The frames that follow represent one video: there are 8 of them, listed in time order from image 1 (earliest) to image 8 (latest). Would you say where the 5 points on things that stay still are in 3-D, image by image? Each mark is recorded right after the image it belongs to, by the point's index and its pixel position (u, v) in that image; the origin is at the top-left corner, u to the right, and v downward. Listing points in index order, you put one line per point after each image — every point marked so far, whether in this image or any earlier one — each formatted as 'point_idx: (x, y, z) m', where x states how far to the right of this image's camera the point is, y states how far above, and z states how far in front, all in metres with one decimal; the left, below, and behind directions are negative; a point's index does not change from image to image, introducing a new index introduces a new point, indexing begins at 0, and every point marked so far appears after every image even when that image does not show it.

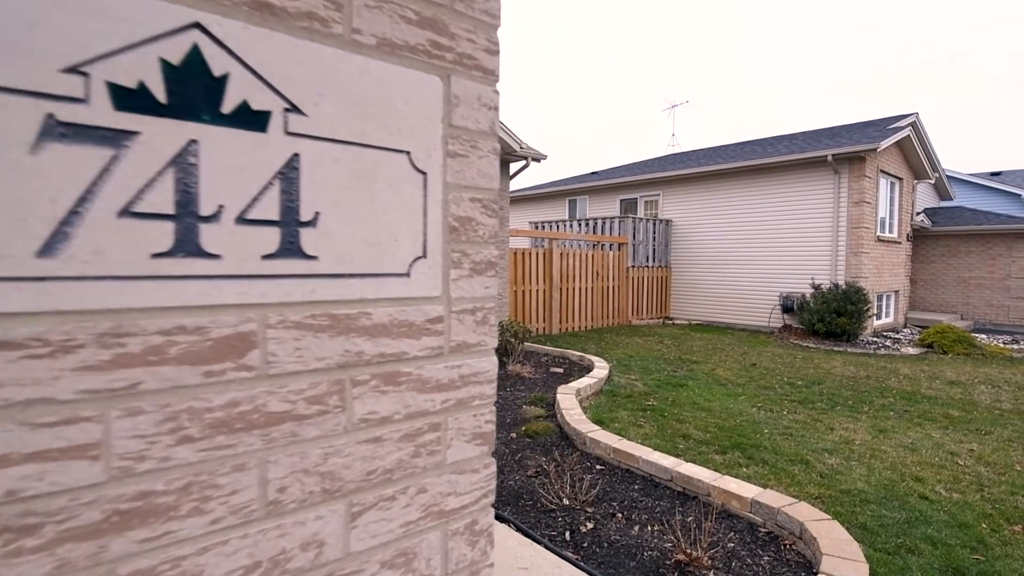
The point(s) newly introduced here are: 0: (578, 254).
0: (+1.4, +0.8, +12.2) m
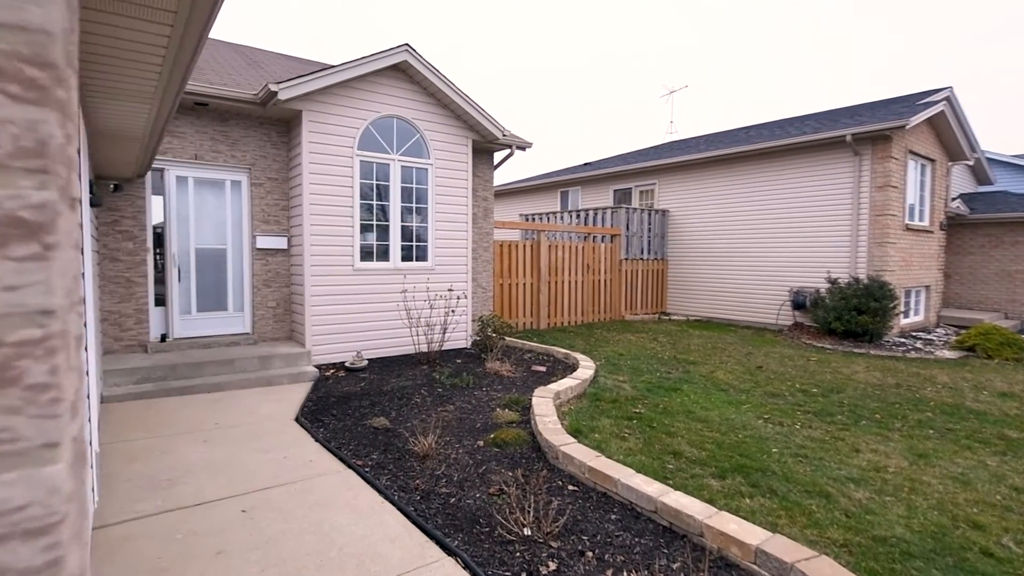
0: (+1.3, +0.9, +11.3) m
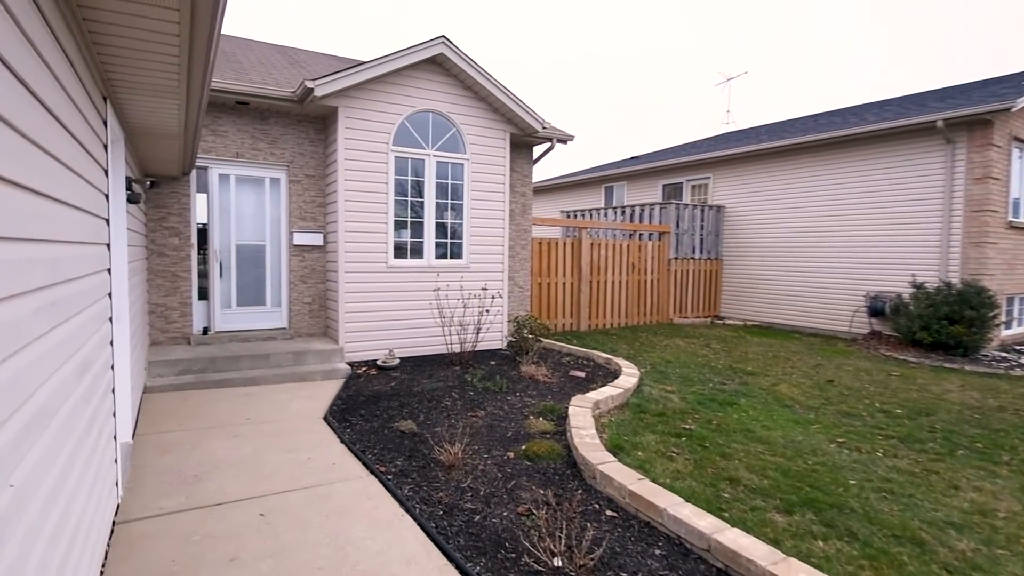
0: (+2.2, +0.9, +10.6) m
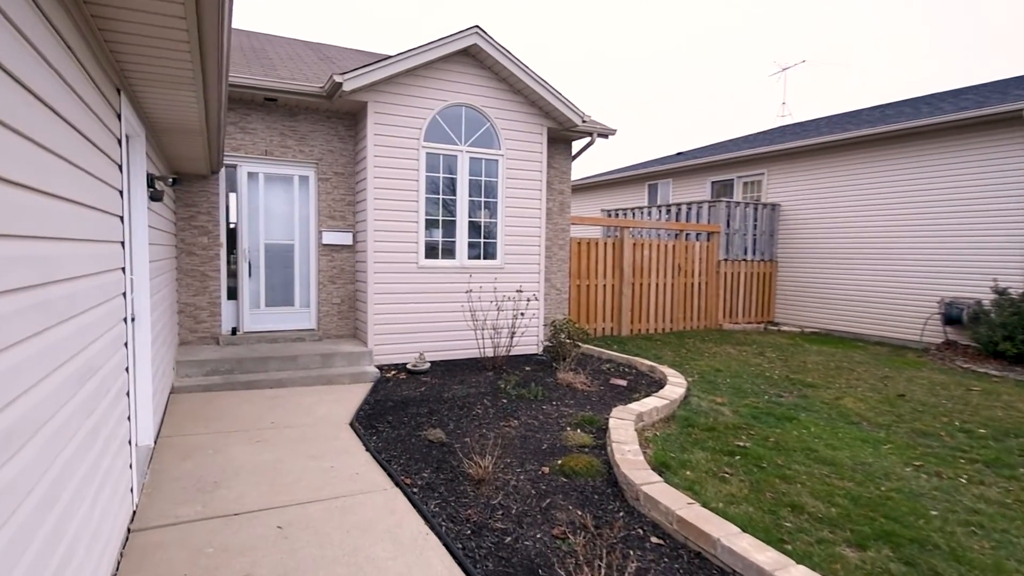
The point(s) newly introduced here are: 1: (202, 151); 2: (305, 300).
0: (+2.9, +0.9, +10.1) m
1: (-3.0, +1.3, +4.7) m
2: (-2.7, -0.2, +6.5) m
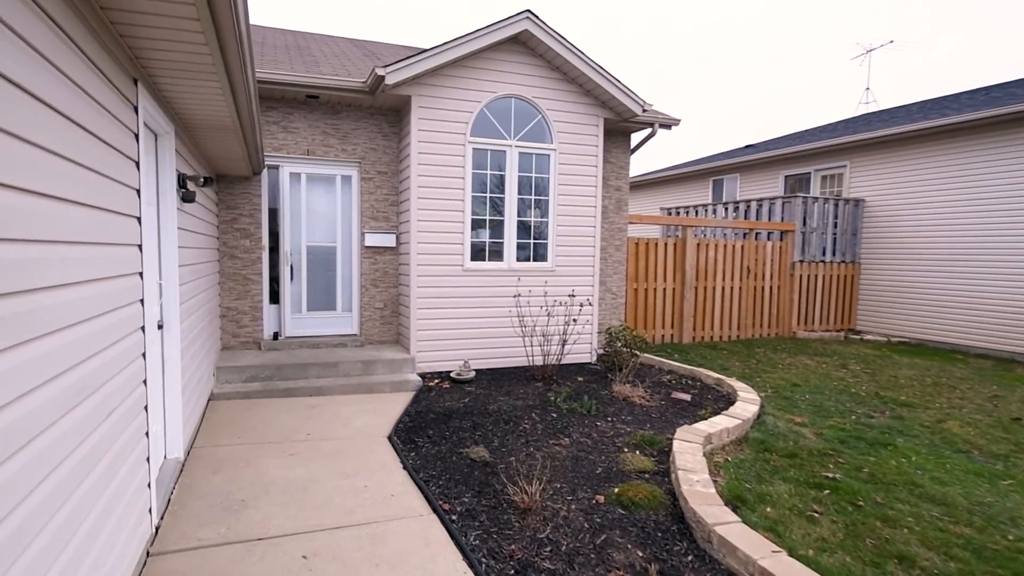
0: (+3.9, +0.8, +9.3) m
1: (-2.5, +1.3, +4.6) m
2: (-2.1, -0.2, +6.3) m
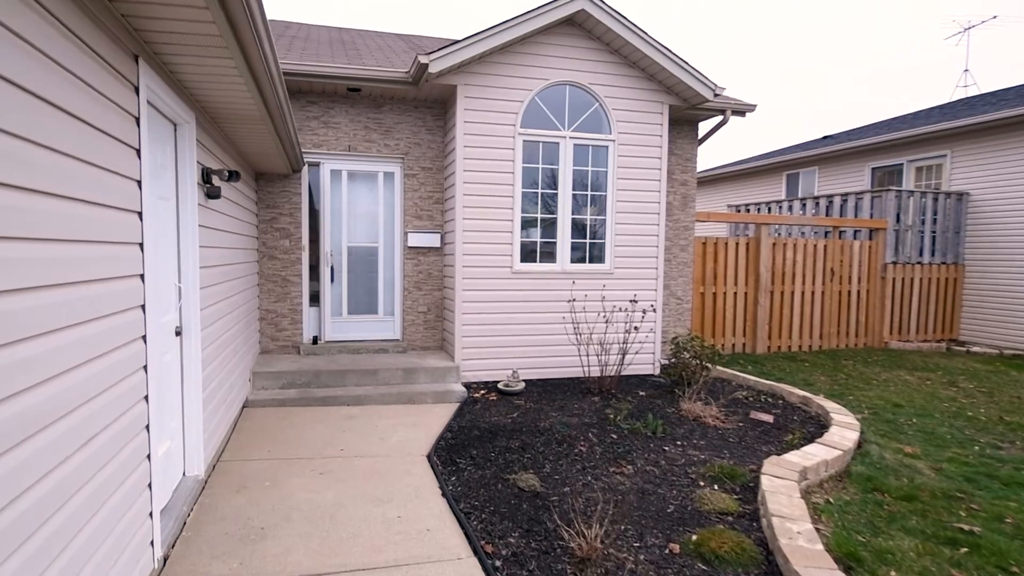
0: (+4.9, +0.7, +8.3) m
1: (-2.0, +1.3, +4.3) m
2: (-1.5, -0.2, +6.0) m
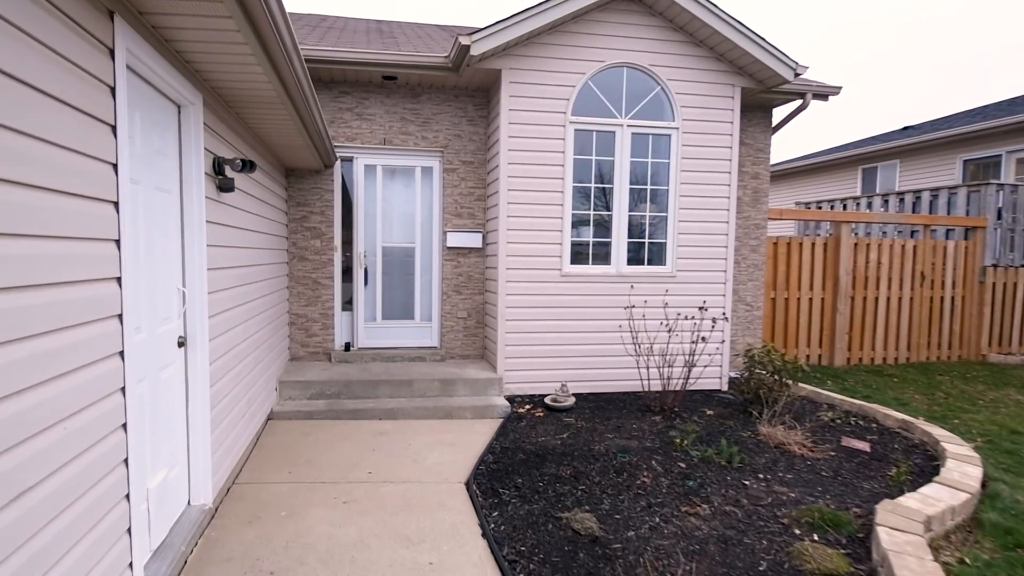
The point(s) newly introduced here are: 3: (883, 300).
0: (+5.6, +0.6, +7.4) m
1: (-1.6, +1.2, +3.9) m
2: (-0.9, -0.3, +5.5) m
3: (+5.5, -0.2, +7.4) m
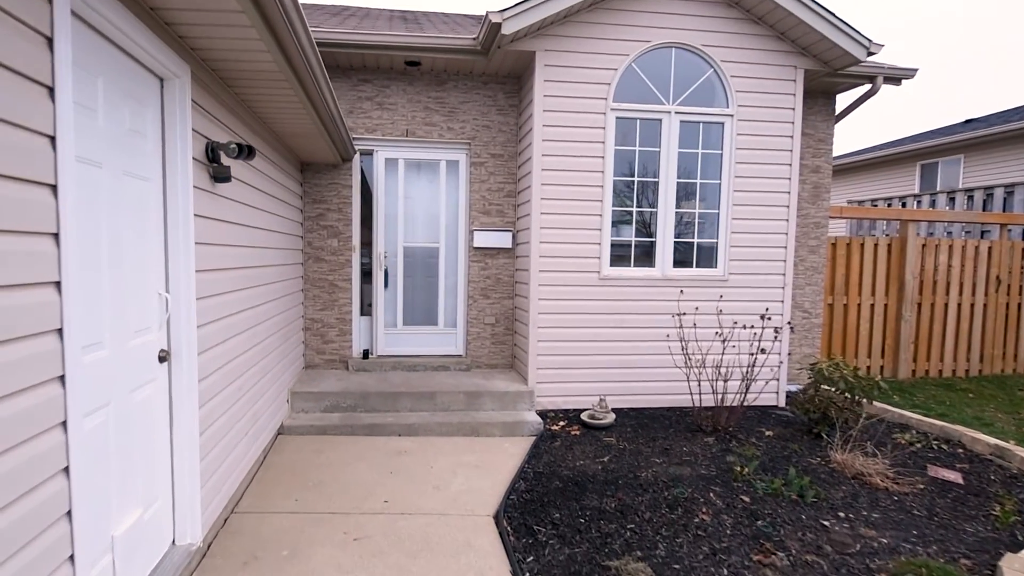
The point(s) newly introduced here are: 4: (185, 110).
0: (+6.0, +0.6, +6.6) m
1: (-1.4, +1.2, +3.5) m
2: (-0.6, -0.3, +5.1) m
3: (+6.0, -0.2, +6.7) m
4: (-1.5, +0.8, +2.3) m
